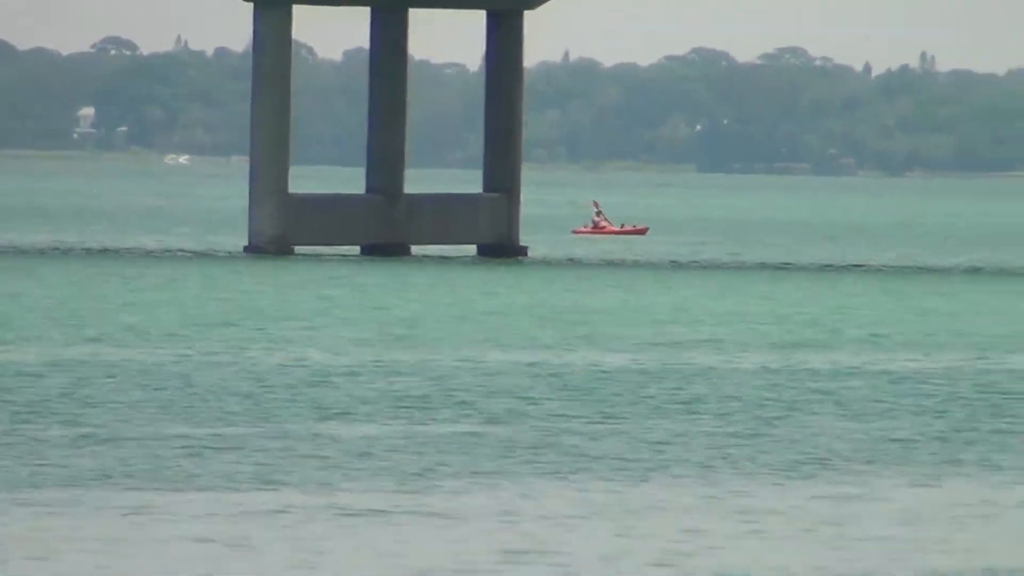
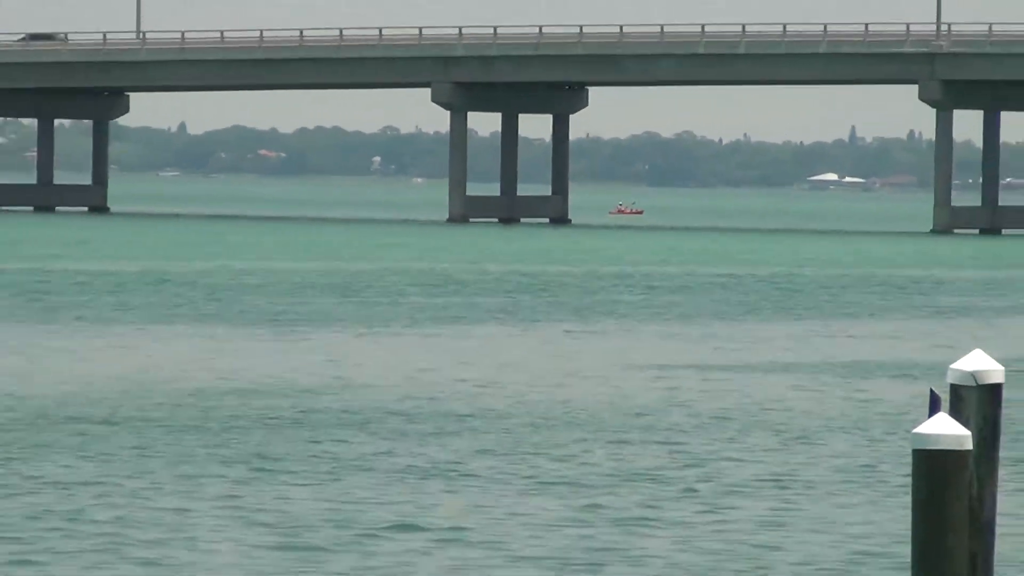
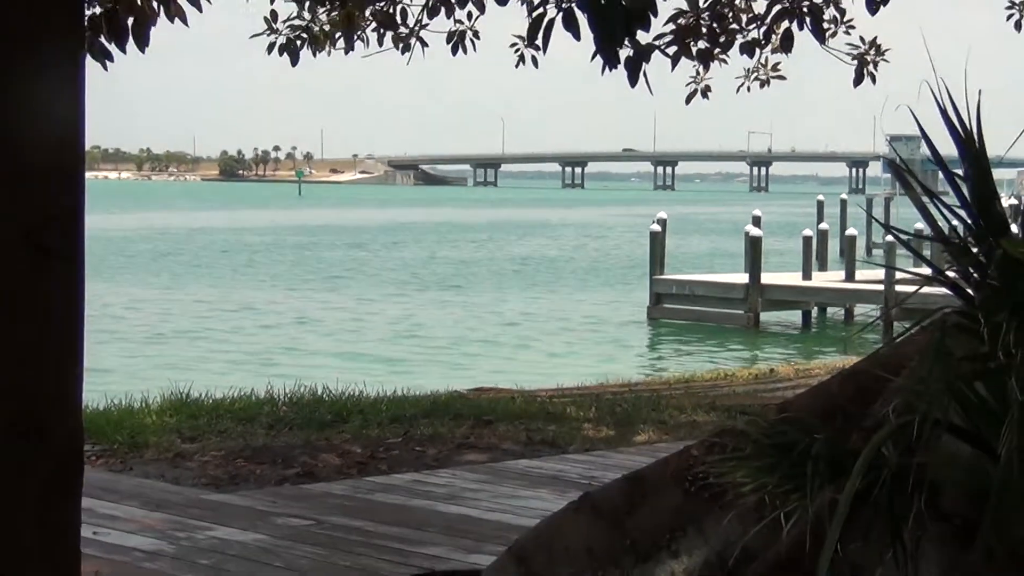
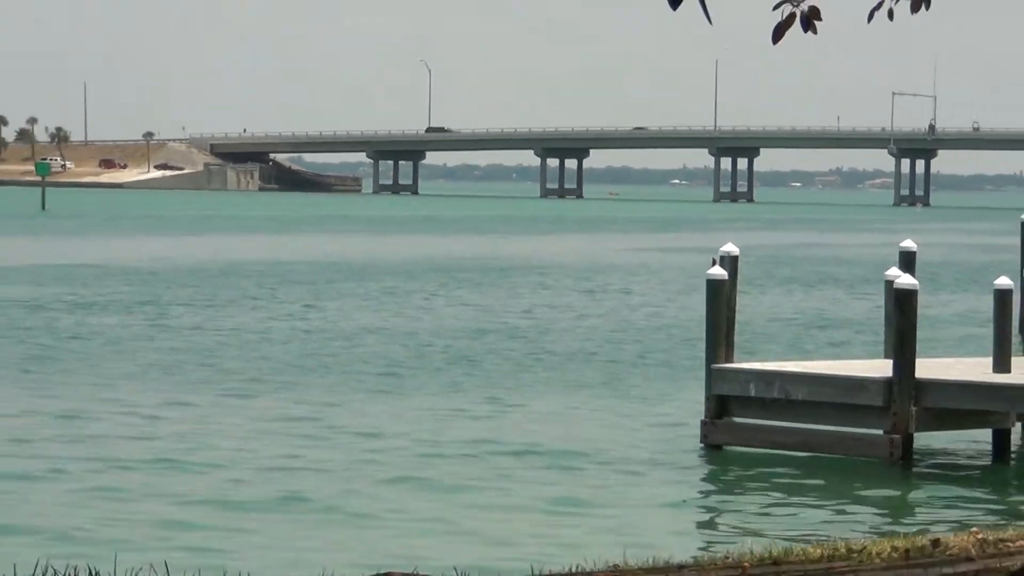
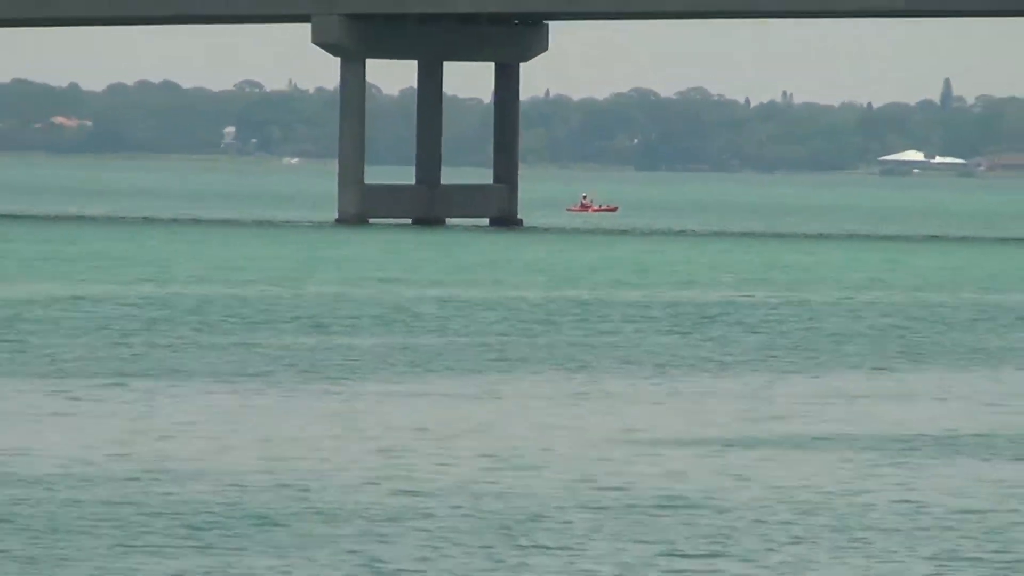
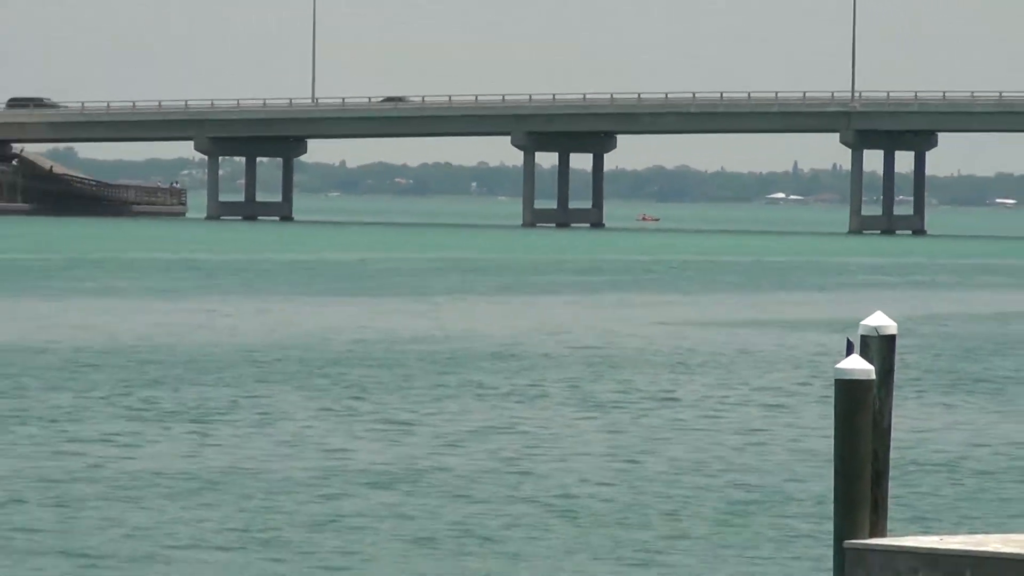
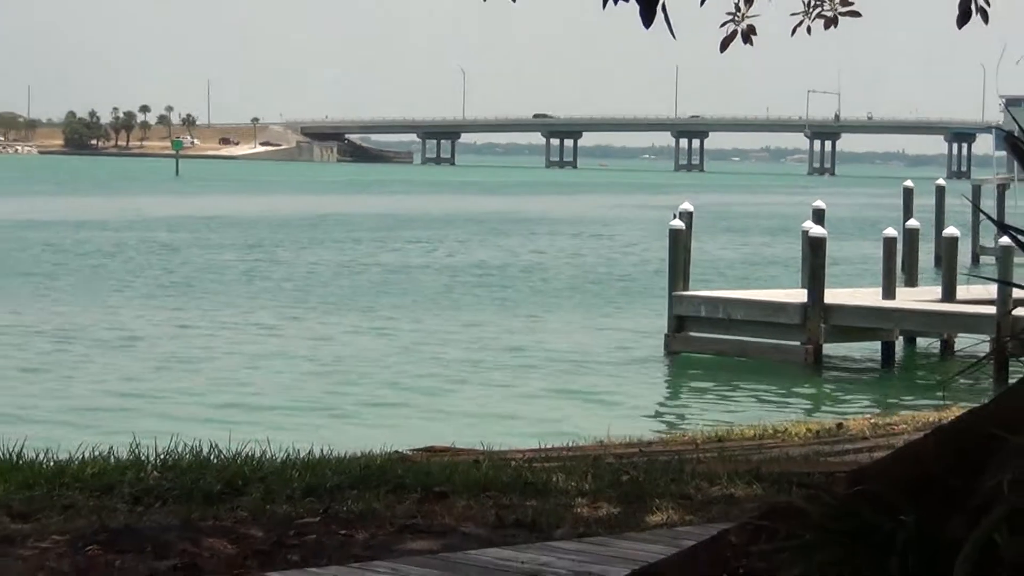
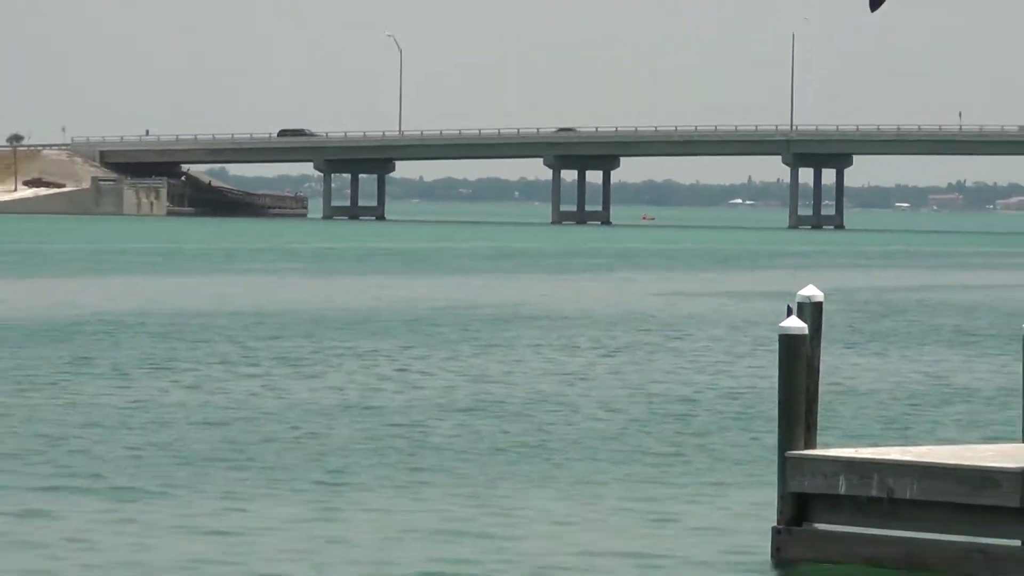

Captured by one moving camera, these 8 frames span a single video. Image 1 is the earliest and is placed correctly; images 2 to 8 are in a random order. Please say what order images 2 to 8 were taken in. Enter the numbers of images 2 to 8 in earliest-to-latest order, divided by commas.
5, 2, 6, 8, 4, 7, 3
